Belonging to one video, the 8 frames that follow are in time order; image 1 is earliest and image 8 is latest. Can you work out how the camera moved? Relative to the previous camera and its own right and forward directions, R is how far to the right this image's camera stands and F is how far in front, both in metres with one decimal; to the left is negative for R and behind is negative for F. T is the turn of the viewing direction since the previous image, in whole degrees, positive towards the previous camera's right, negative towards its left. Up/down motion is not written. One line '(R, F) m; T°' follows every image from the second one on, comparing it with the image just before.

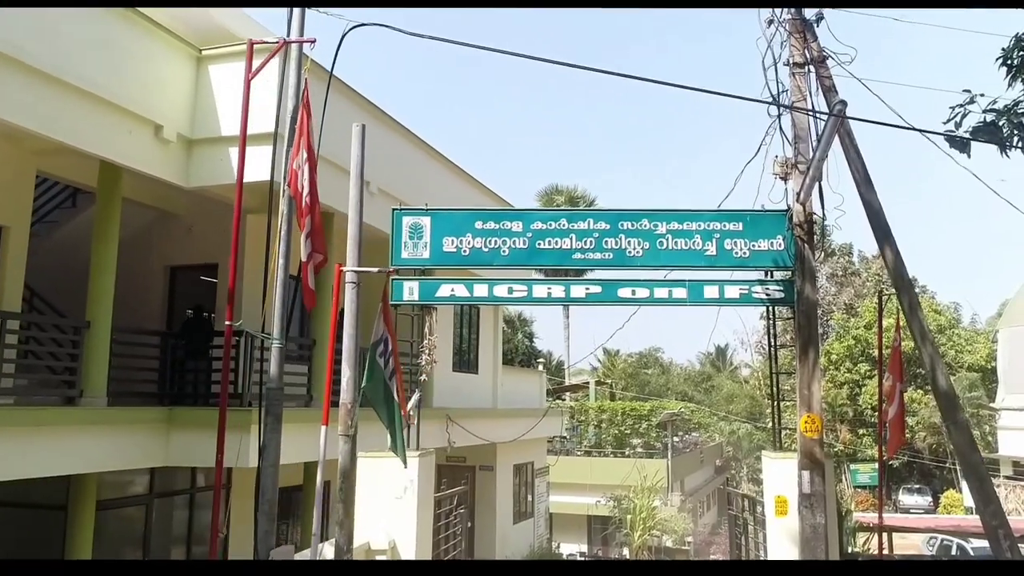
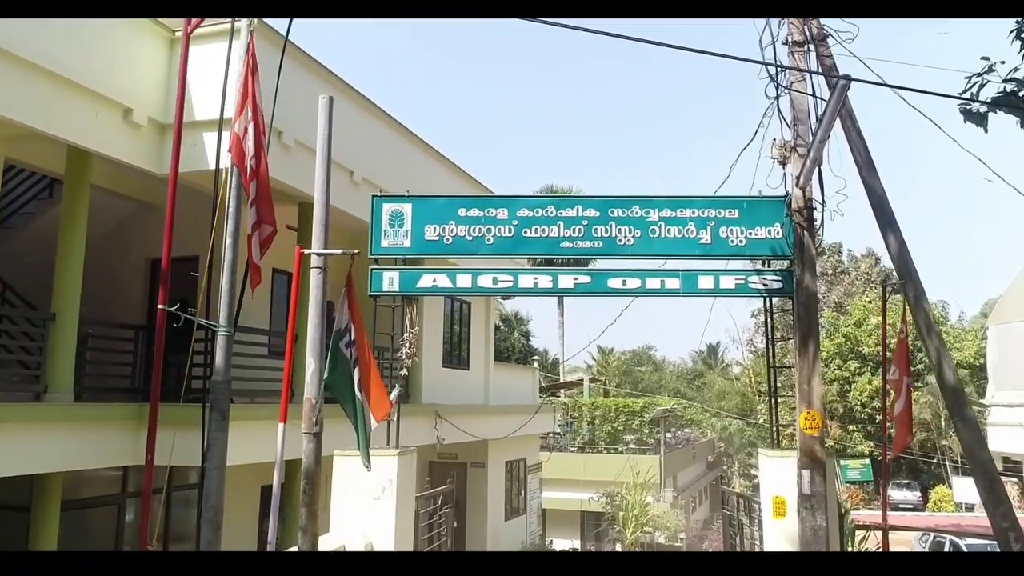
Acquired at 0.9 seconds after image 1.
(+0.1, +0.3) m; 0°
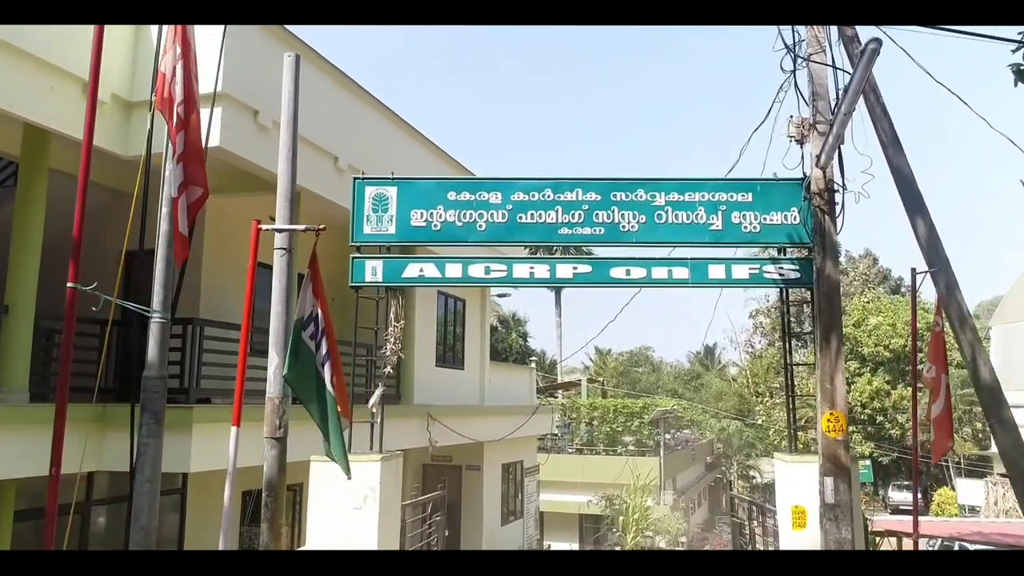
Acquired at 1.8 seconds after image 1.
(0.0, +0.5) m; 0°
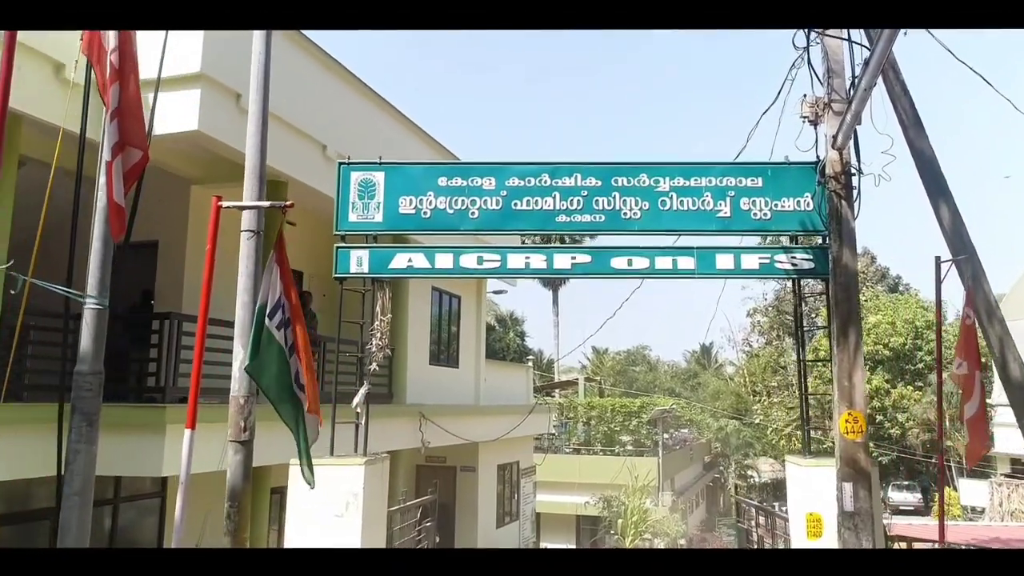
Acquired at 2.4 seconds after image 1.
(0.0, +0.4) m; 0°
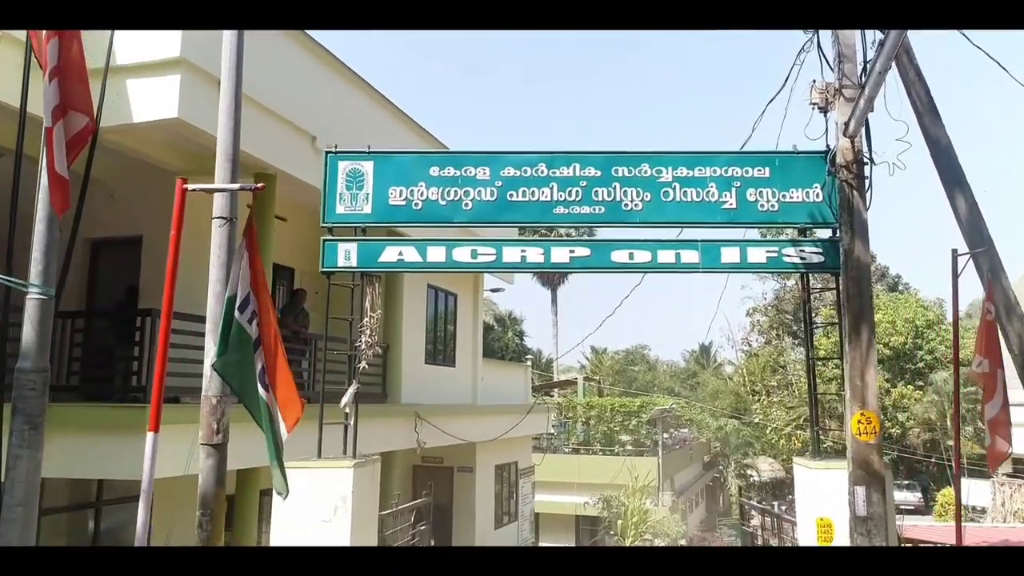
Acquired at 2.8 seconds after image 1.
(0.0, +0.3) m; 0°
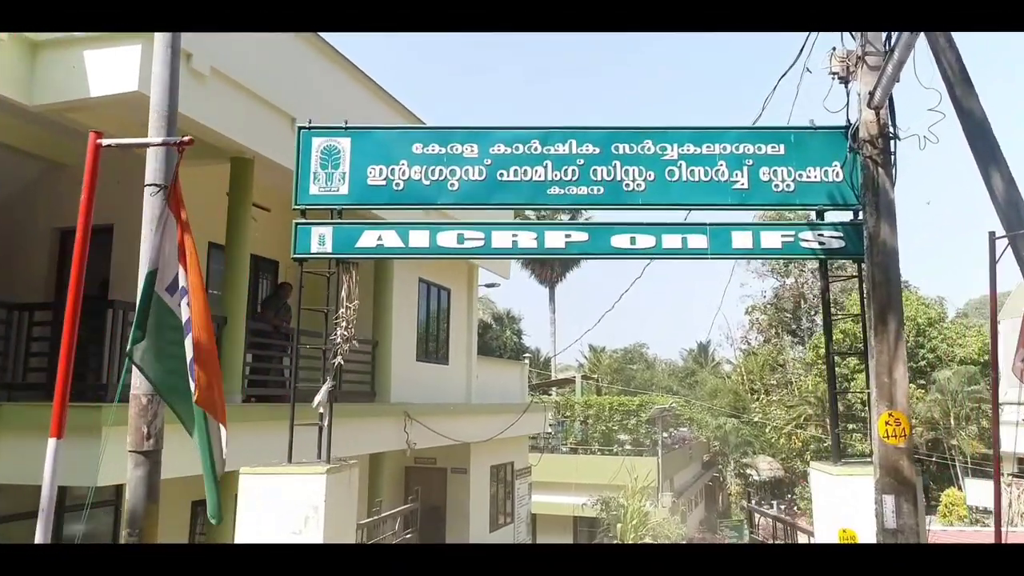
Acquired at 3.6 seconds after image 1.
(+0.1, +0.5) m; 0°
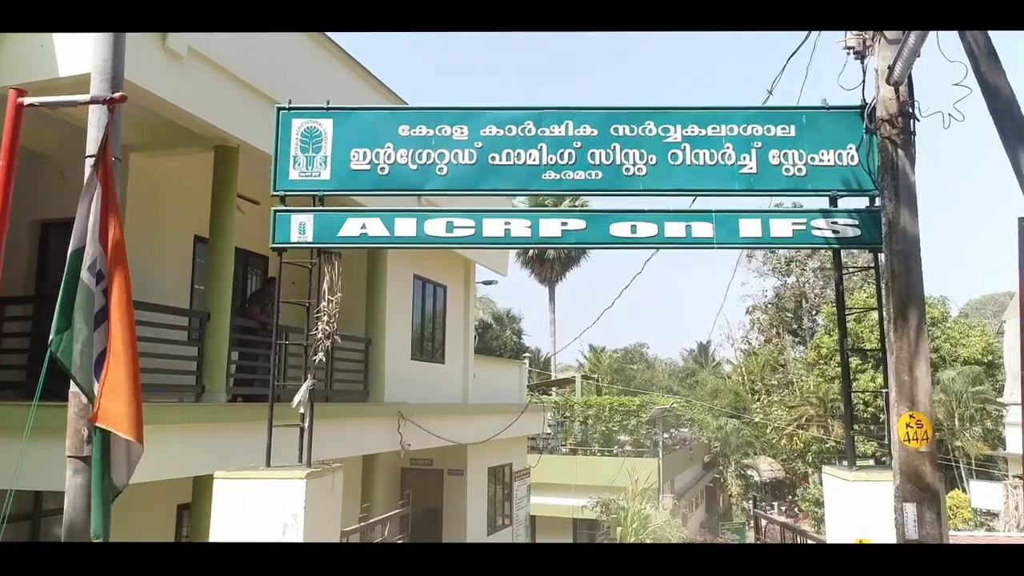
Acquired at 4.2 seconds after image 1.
(0.0, +0.3) m; 0°
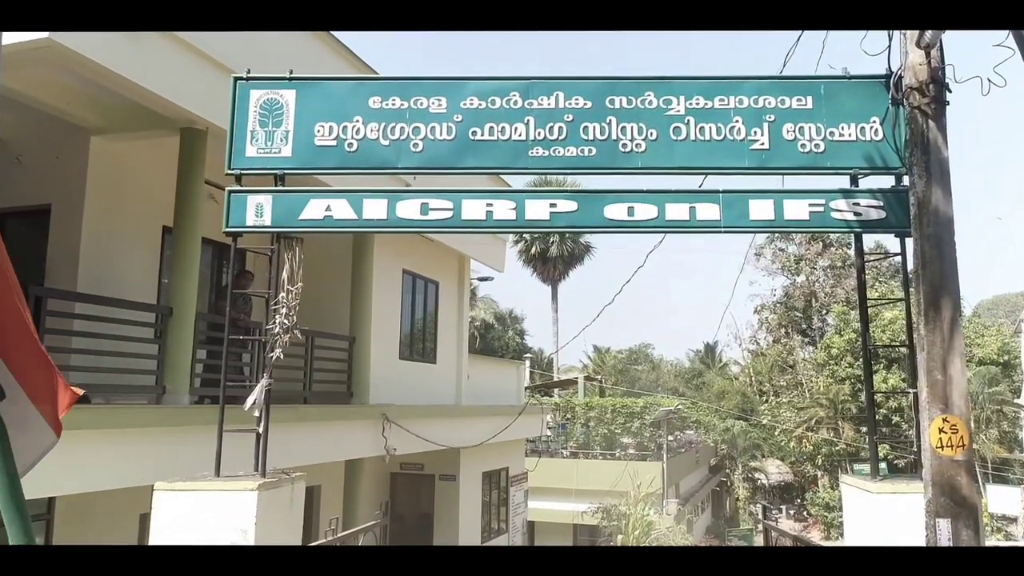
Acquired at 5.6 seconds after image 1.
(+0.1, +0.5) m; 0°
